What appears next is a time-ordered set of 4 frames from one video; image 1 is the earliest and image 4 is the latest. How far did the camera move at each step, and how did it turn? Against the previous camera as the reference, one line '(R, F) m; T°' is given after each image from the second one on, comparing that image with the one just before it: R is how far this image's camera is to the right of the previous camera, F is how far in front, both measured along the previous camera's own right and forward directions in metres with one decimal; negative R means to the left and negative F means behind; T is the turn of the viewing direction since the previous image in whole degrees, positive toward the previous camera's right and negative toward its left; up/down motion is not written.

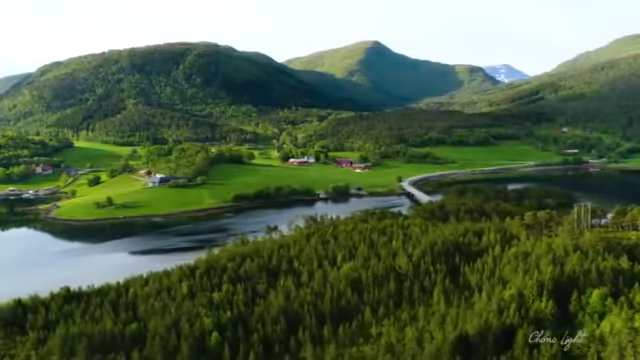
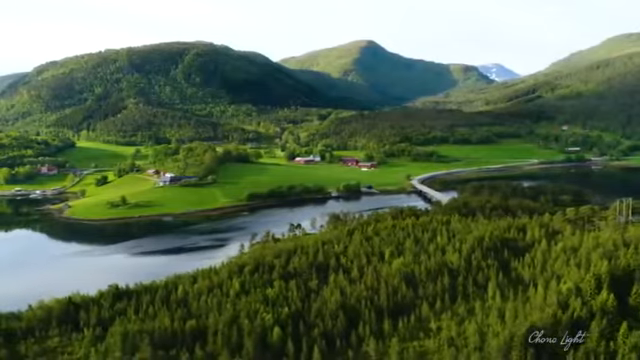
(-3.1, -0.2) m; +1°
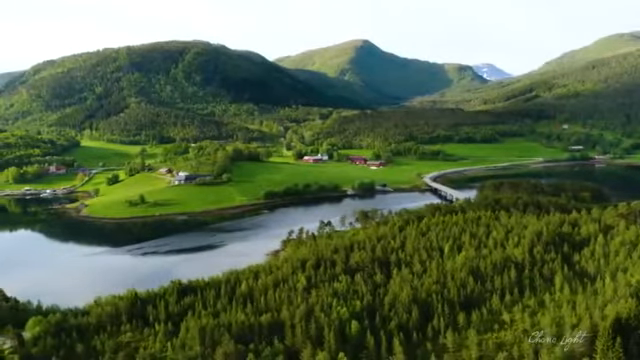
(-4.0, -0.3) m; +1°
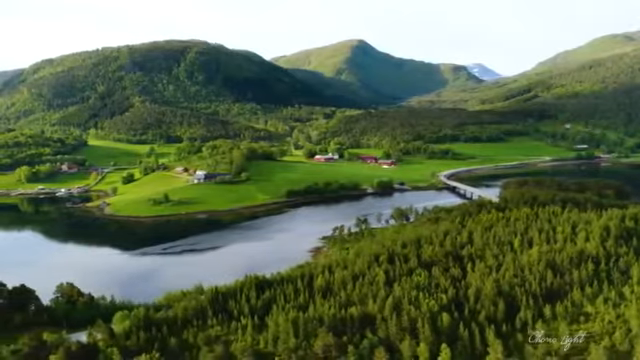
(-4.7, -0.4) m; +1°
